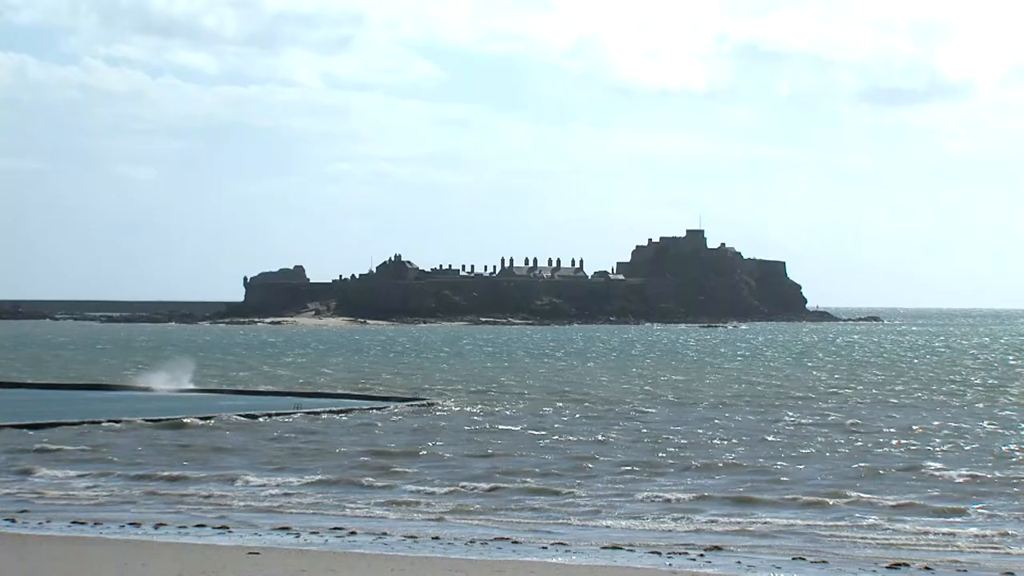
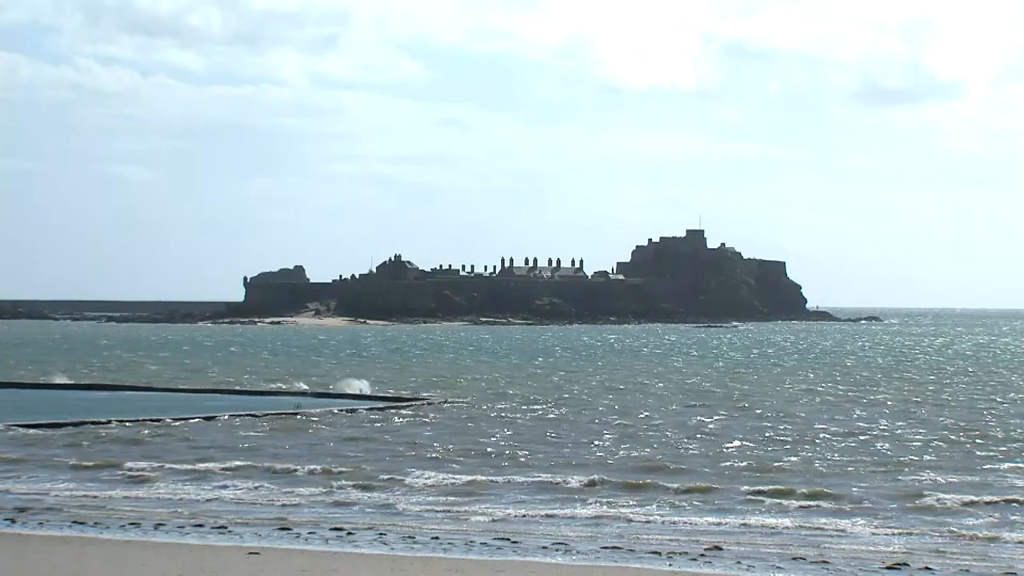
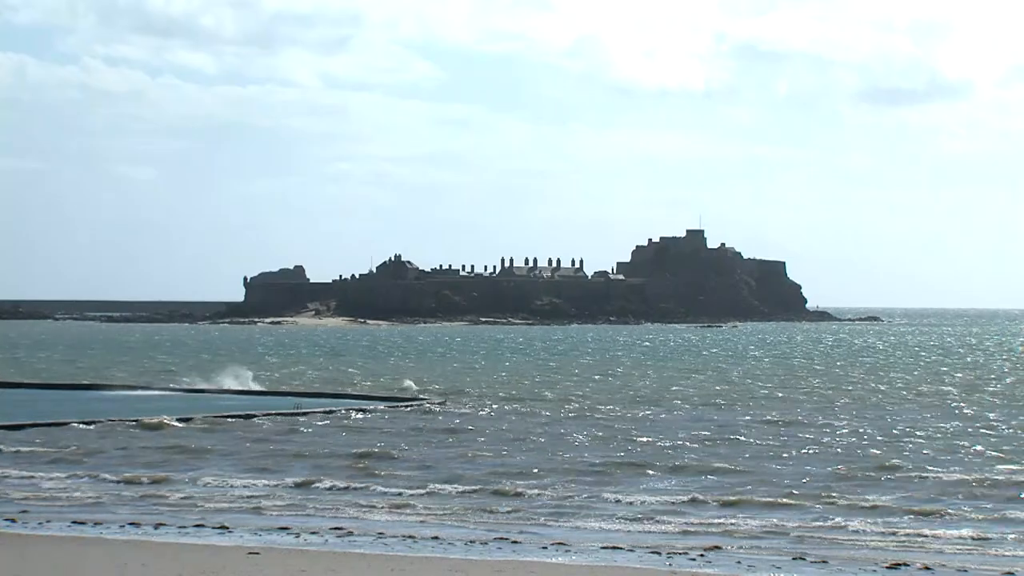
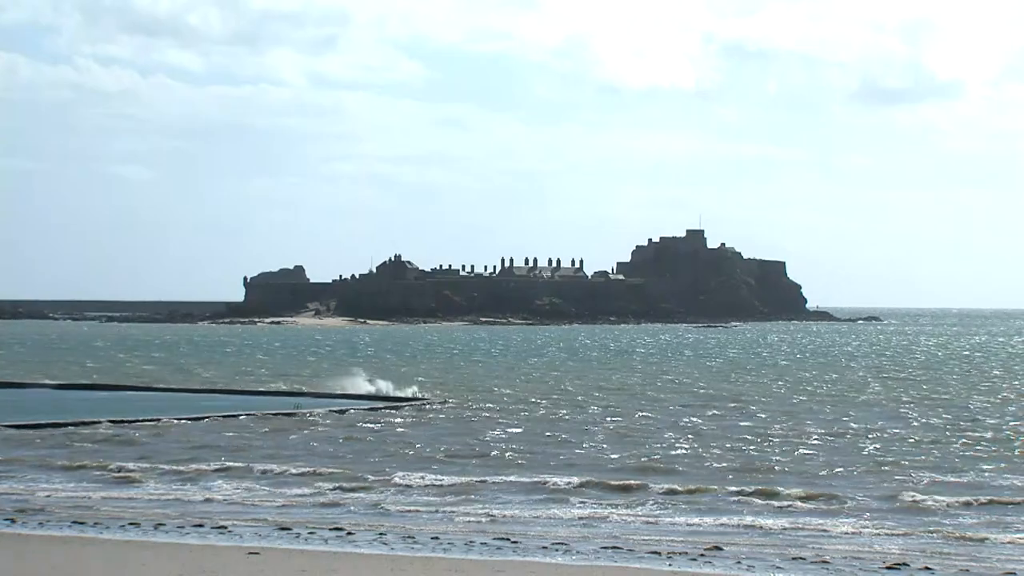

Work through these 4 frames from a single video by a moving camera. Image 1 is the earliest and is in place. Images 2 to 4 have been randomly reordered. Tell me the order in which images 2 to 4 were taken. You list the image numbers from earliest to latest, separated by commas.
3, 2, 4
